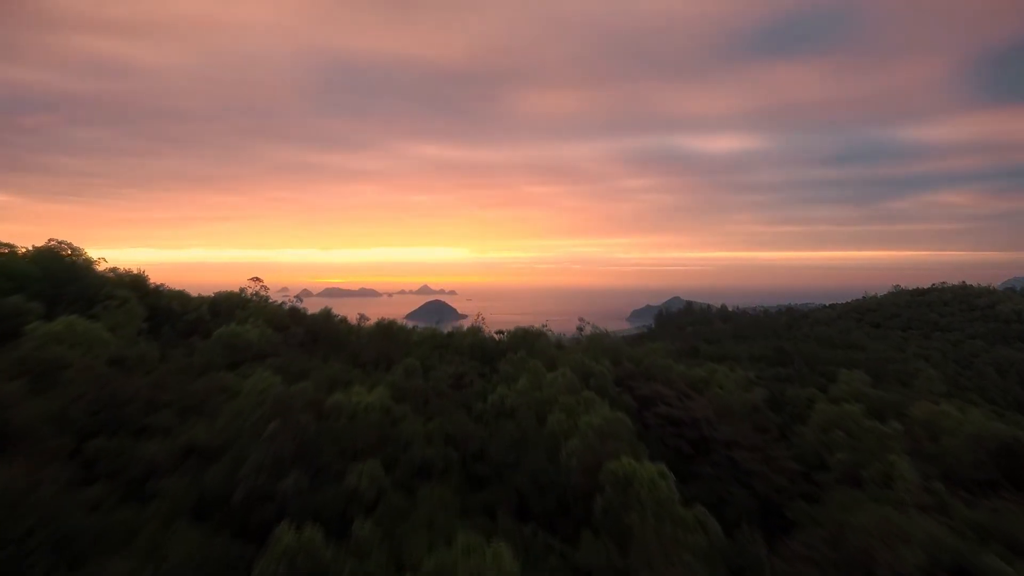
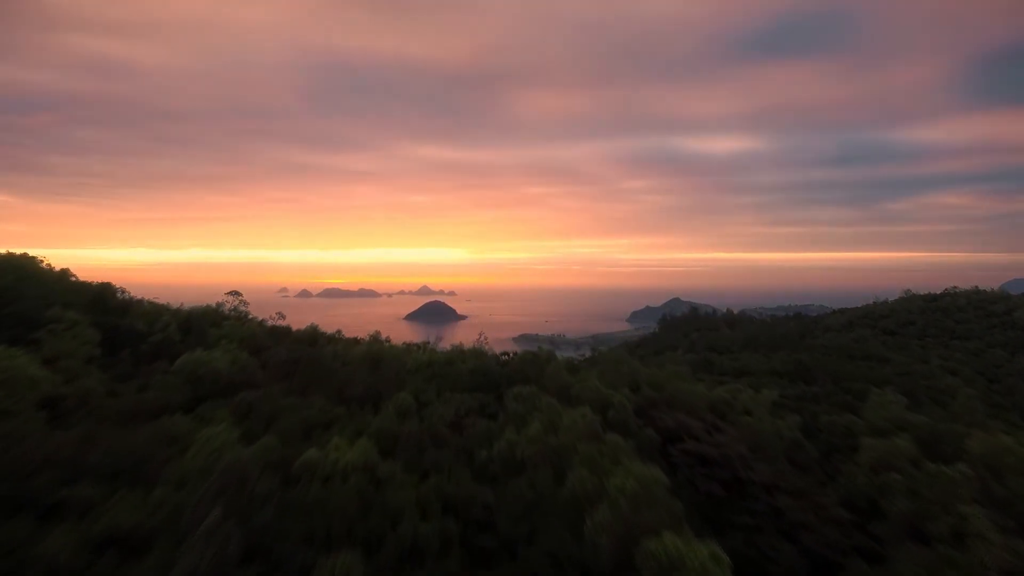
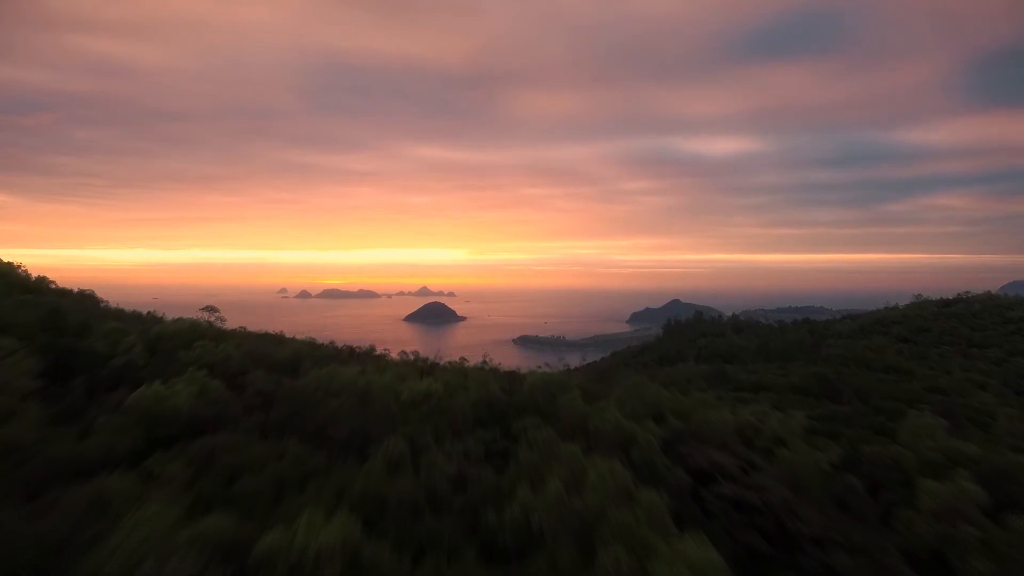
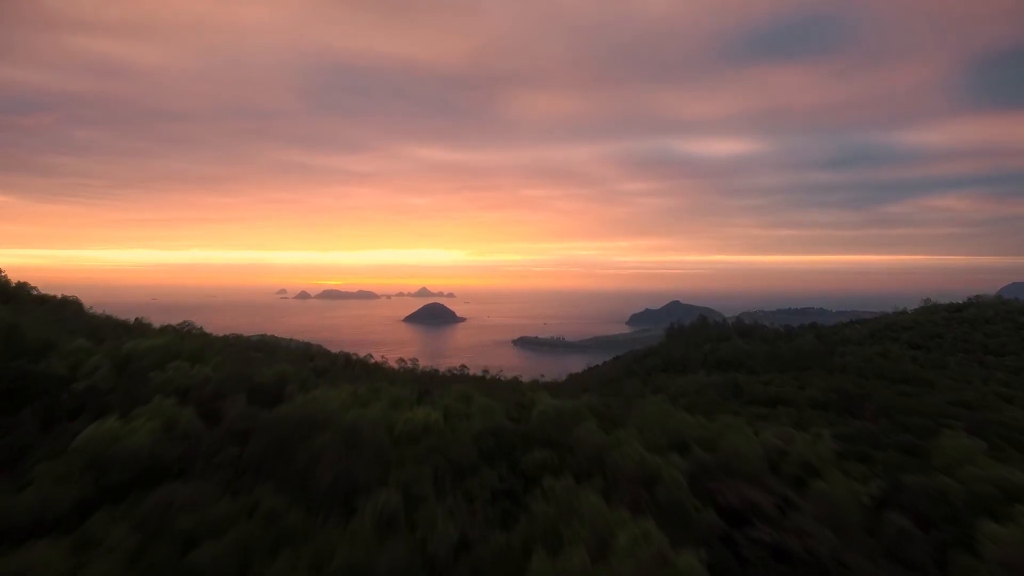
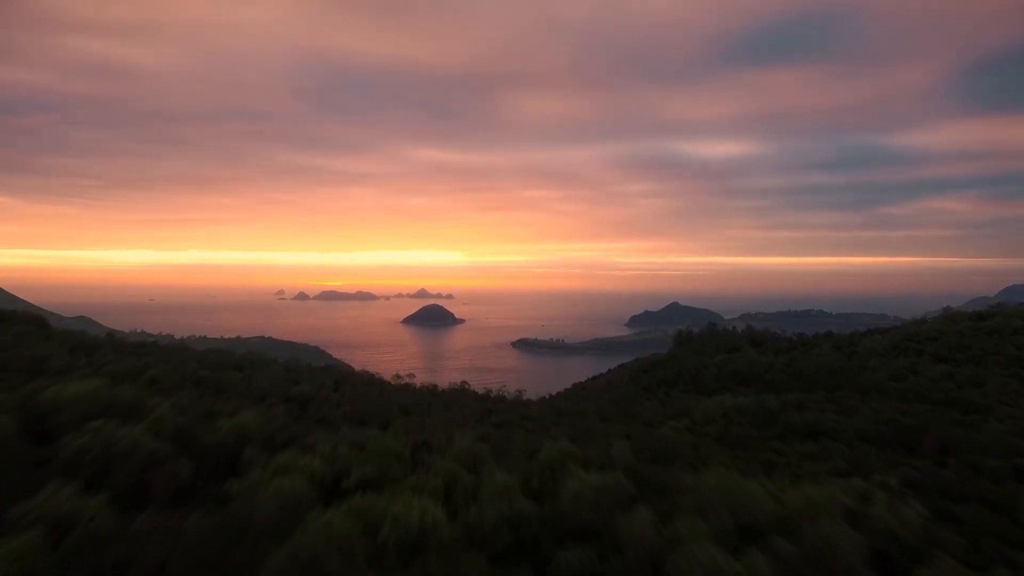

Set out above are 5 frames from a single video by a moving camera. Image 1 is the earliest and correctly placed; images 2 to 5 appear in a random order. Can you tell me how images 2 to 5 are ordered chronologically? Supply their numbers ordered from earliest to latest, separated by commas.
2, 3, 4, 5
